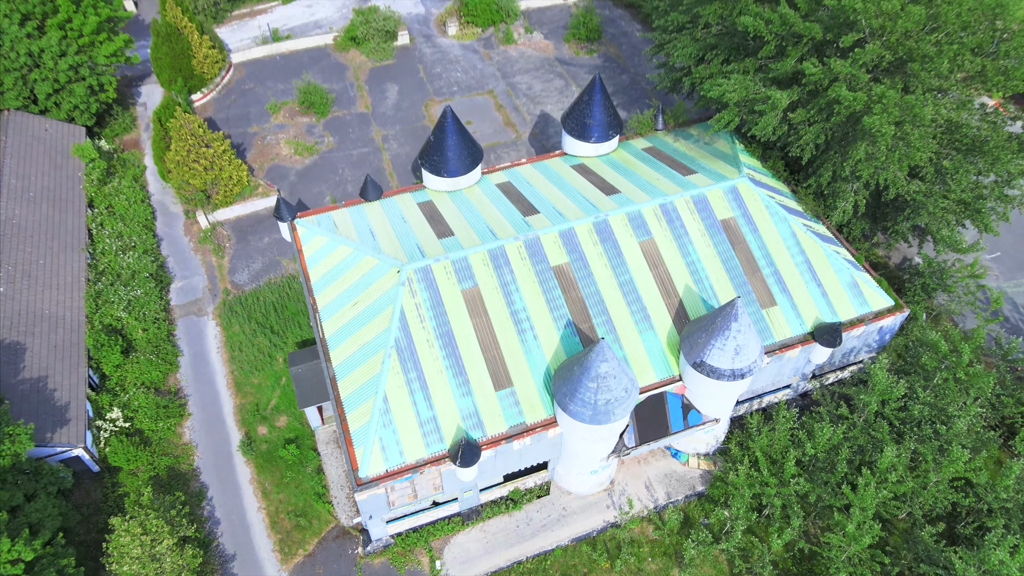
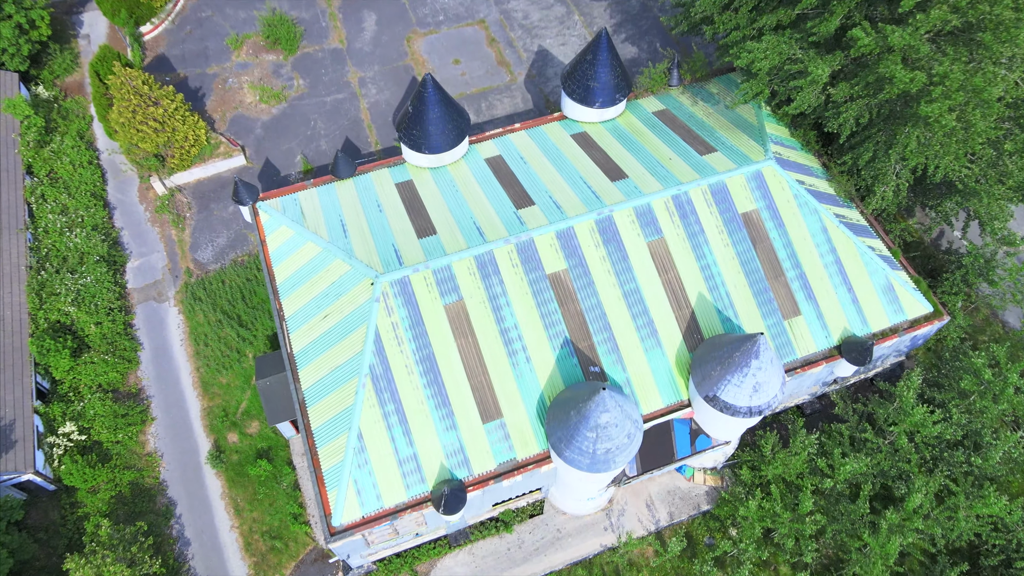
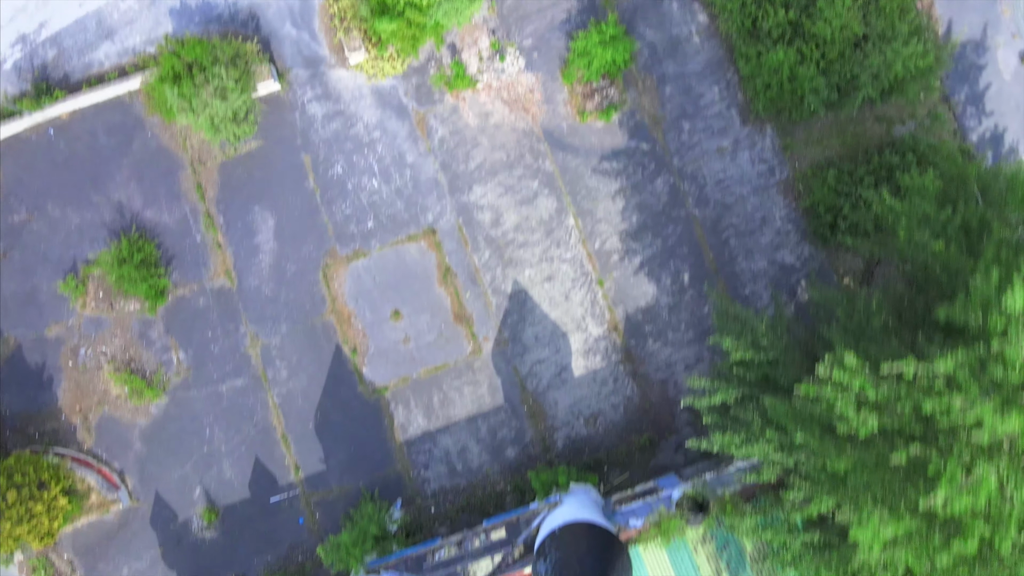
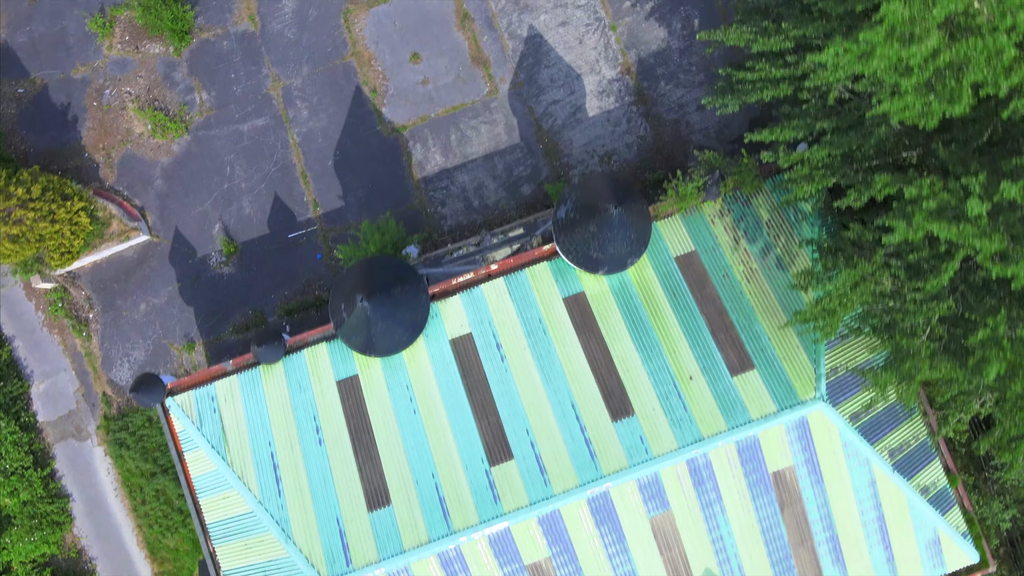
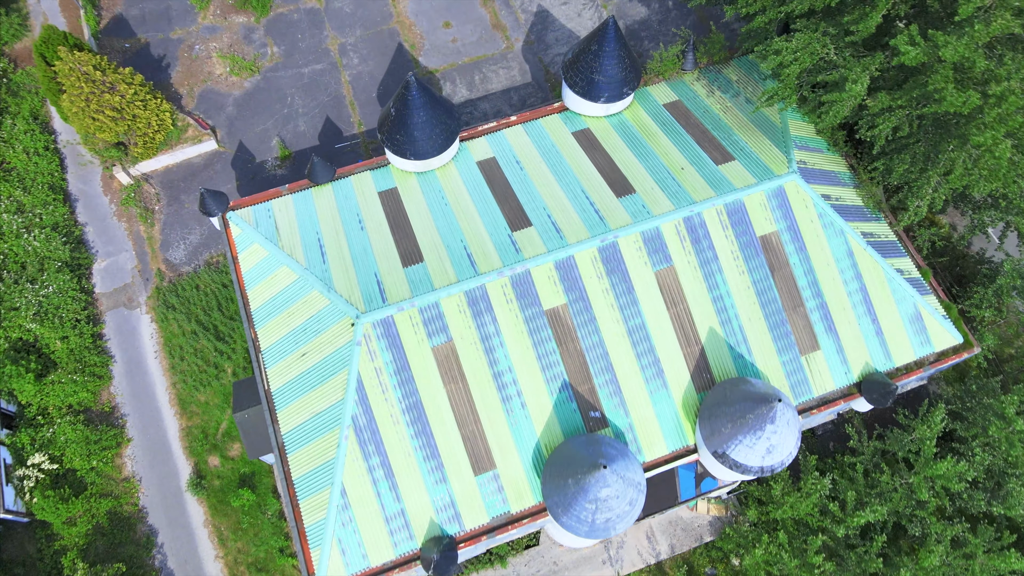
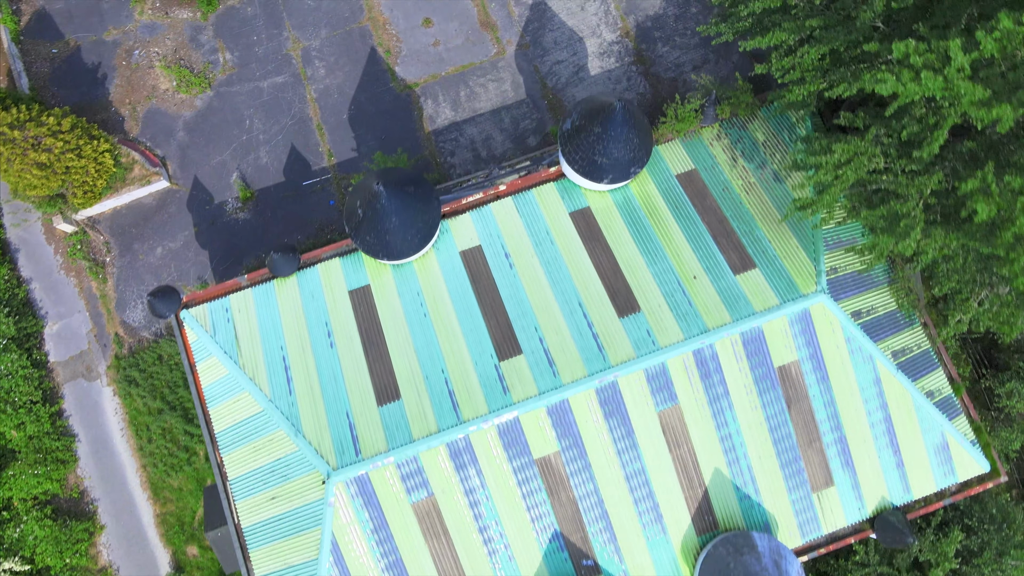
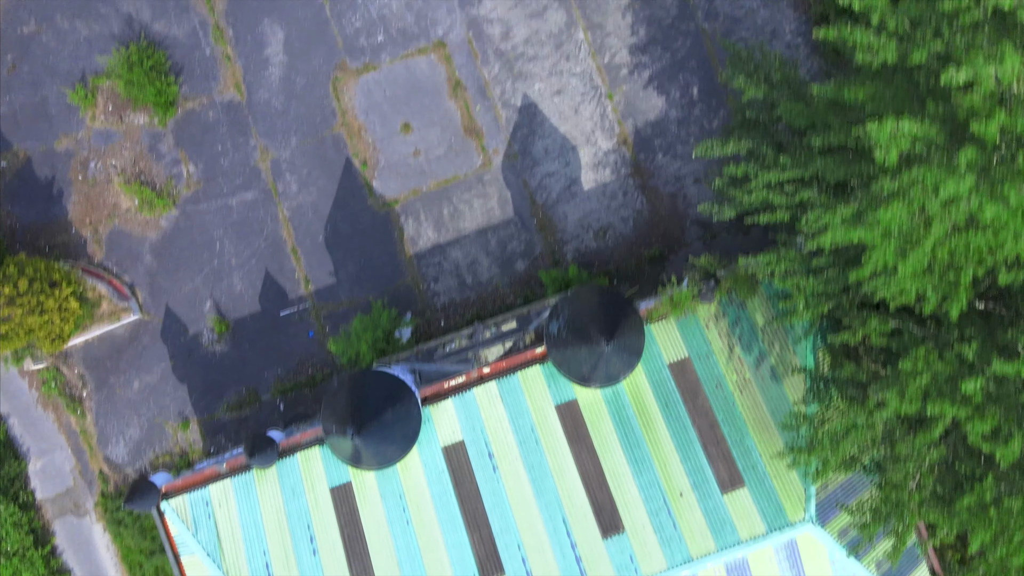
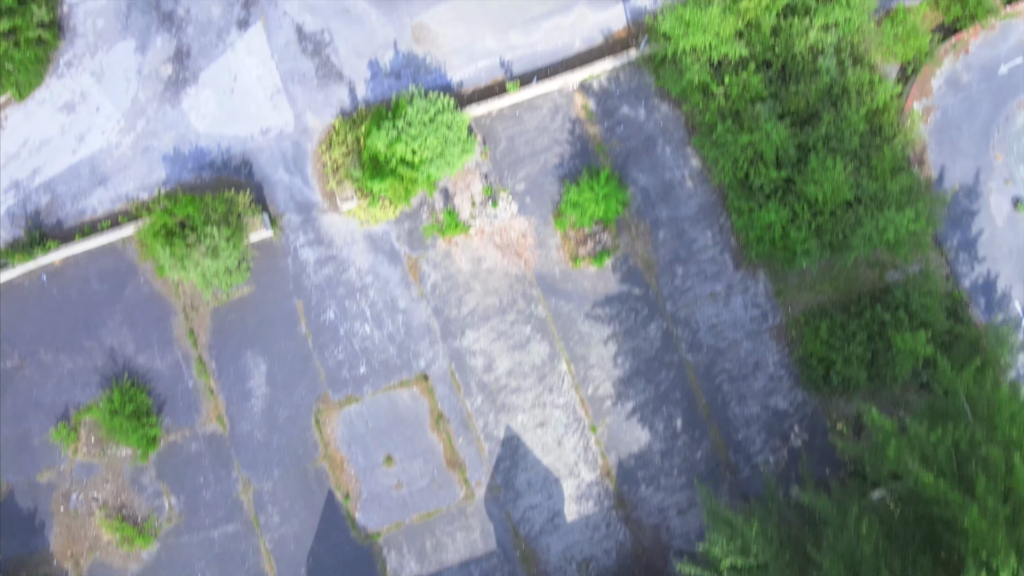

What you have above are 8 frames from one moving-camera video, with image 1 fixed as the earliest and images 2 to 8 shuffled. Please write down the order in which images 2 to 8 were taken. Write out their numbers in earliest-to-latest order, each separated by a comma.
2, 5, 6, 4, 7, 3, 8
